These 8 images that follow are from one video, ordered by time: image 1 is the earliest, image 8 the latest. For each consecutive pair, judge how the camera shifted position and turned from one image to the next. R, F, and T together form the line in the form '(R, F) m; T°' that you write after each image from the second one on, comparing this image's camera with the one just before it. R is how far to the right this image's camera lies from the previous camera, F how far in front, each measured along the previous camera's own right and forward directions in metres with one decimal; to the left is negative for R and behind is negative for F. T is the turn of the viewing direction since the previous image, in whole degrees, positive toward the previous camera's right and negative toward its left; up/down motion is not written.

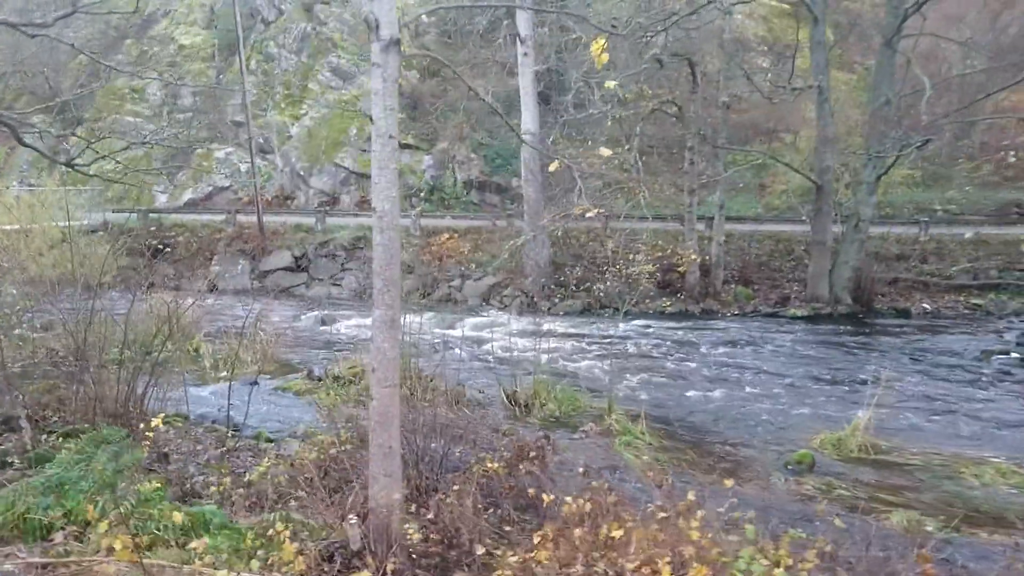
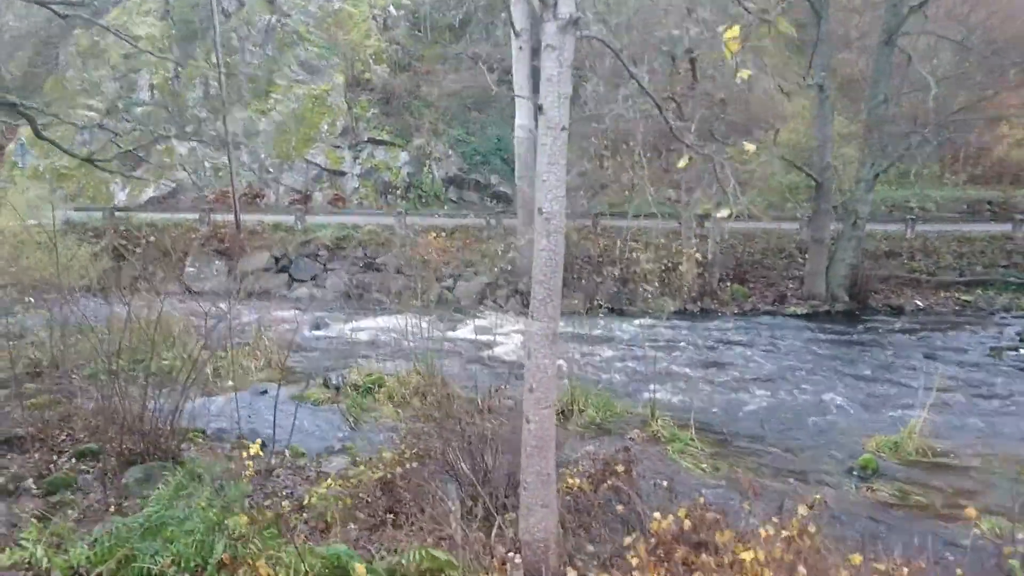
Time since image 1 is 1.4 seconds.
(-0.9, +0.4) m; +4°
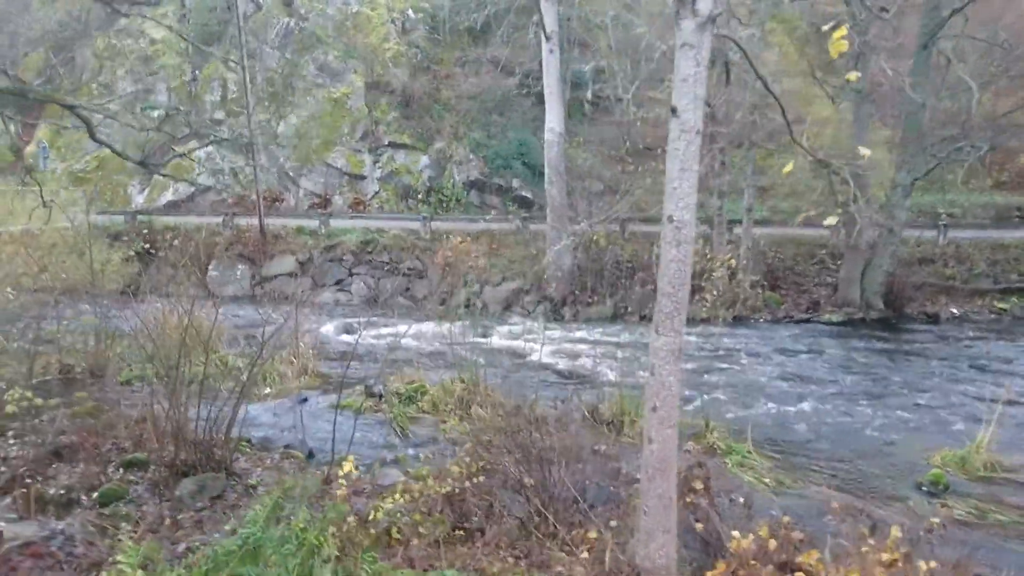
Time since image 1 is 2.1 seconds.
(-0.4, +0.2) m; 0°
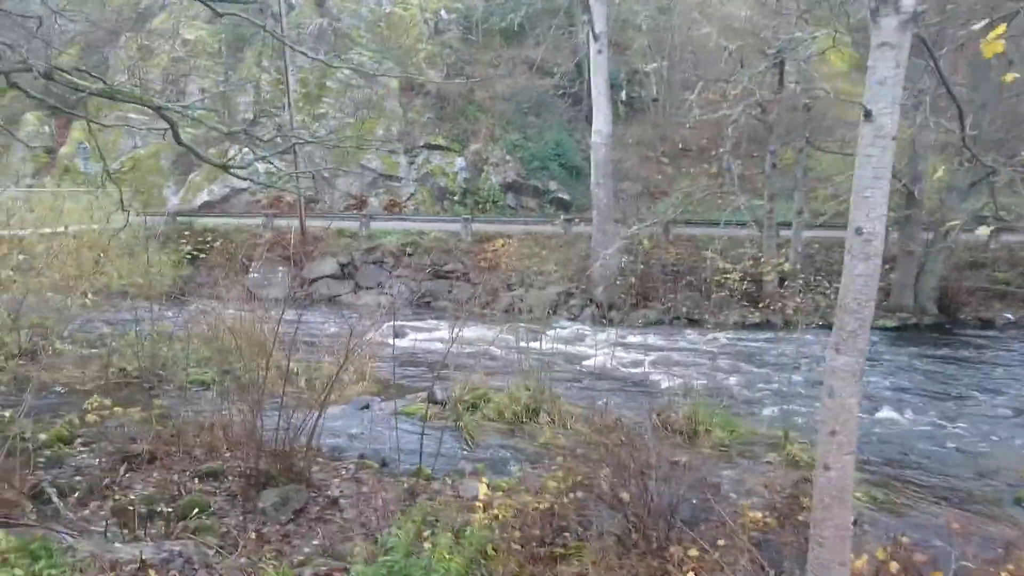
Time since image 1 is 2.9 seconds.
(-0.5, +0.2) m; -1°
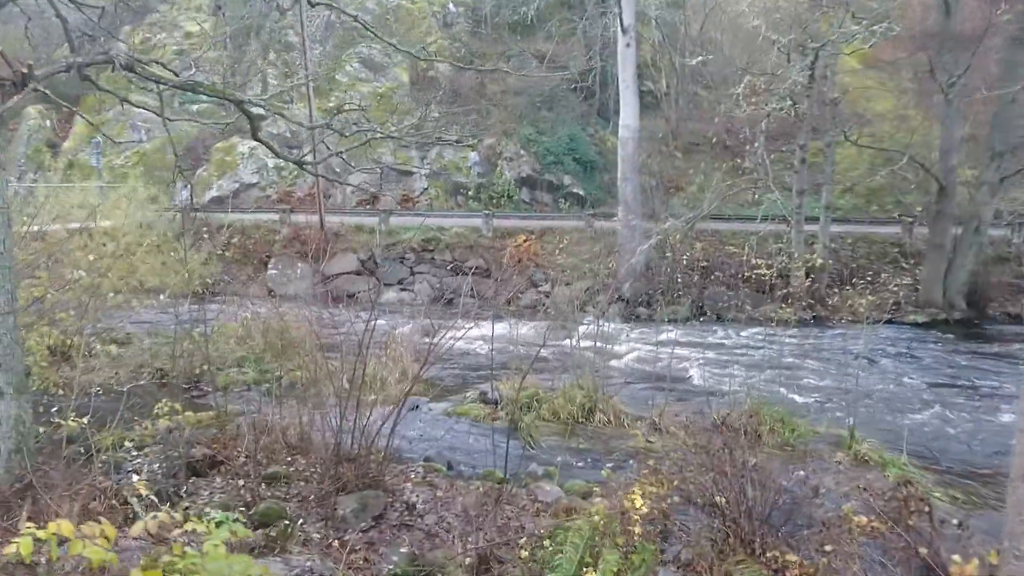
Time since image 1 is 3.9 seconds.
(-0.6, +0.2) m; +1°
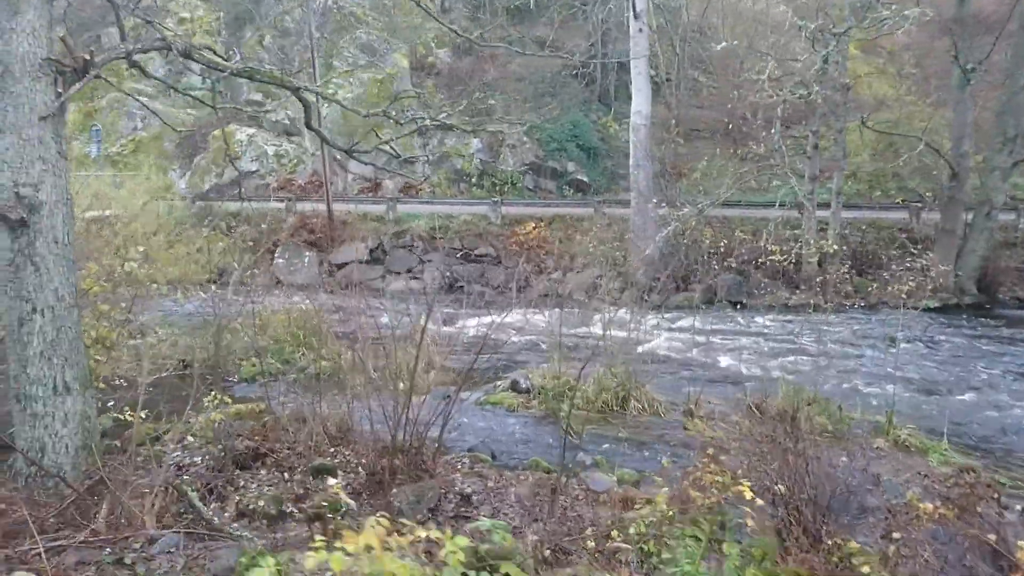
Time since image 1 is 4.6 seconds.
(-0.5, +0.1) m; +1°
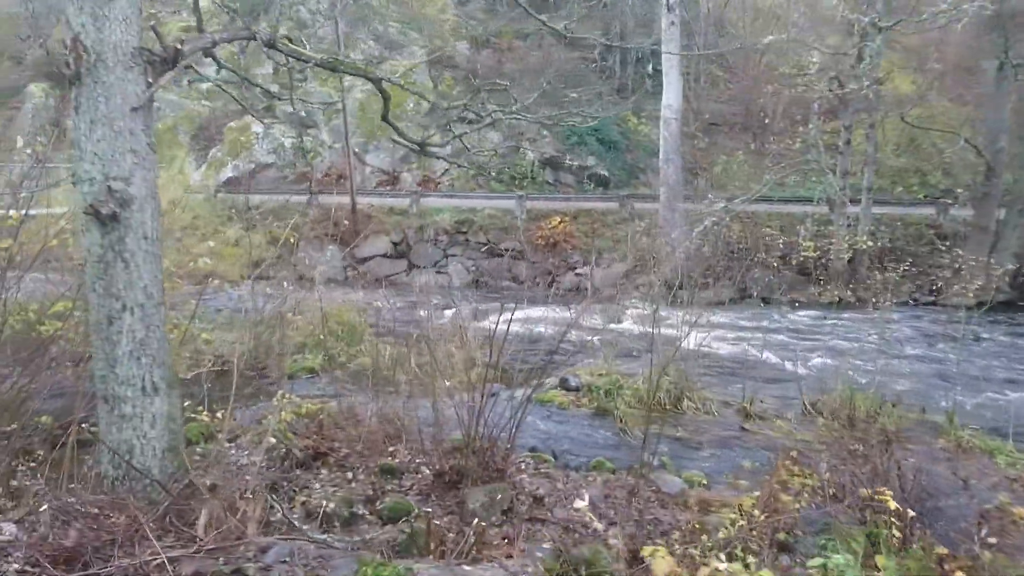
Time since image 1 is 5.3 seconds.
(-0.5, +0.1) m; 0°
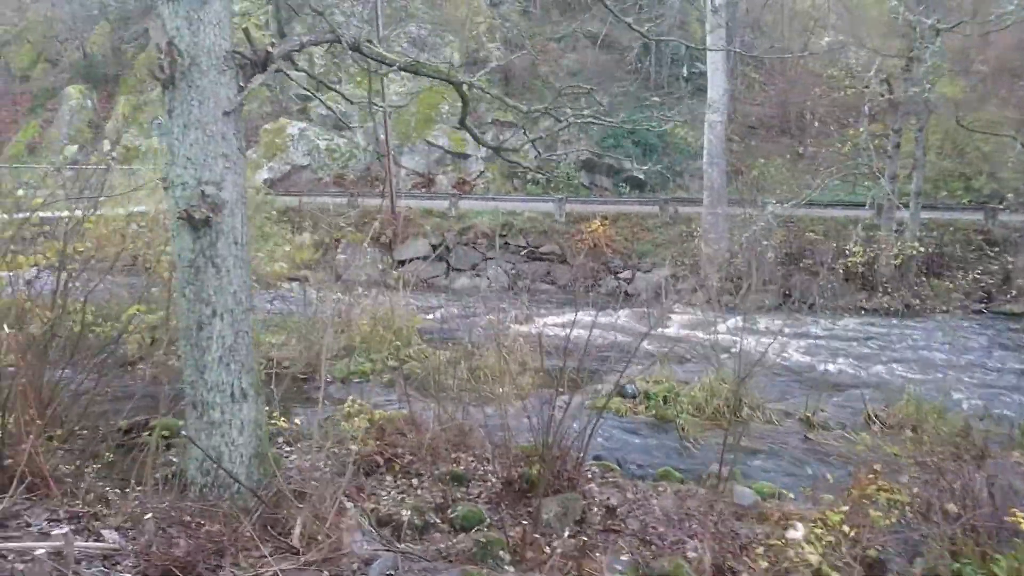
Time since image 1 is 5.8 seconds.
(-0.3, +0.1) m; -1°
